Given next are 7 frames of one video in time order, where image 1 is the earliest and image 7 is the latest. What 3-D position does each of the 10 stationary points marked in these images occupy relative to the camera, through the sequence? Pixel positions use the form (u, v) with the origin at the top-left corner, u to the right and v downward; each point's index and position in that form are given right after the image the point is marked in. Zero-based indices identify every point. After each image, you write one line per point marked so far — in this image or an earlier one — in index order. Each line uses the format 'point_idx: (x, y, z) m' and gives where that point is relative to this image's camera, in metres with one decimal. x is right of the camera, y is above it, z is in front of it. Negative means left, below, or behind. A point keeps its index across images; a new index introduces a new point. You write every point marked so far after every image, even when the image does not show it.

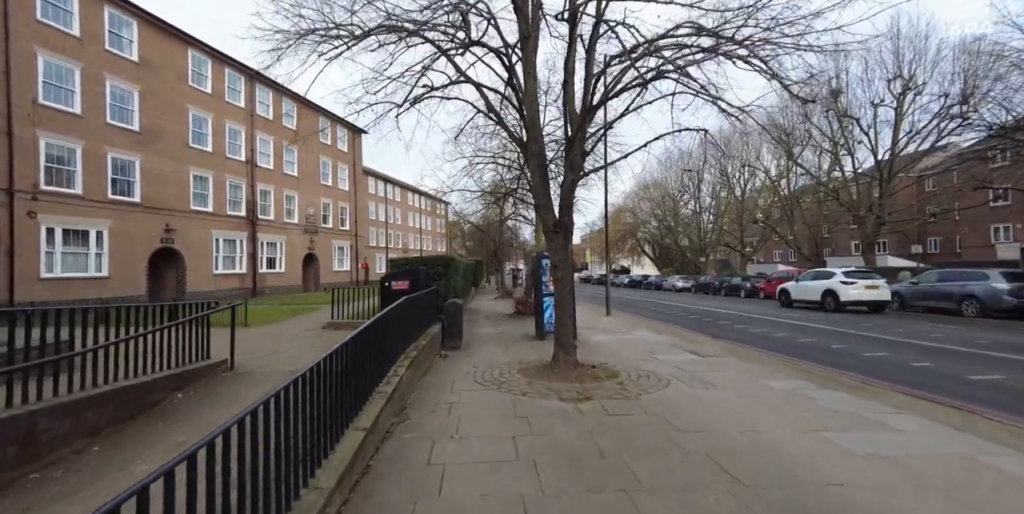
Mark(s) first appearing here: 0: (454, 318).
0: (-1.4, -1.6, +10.5) m
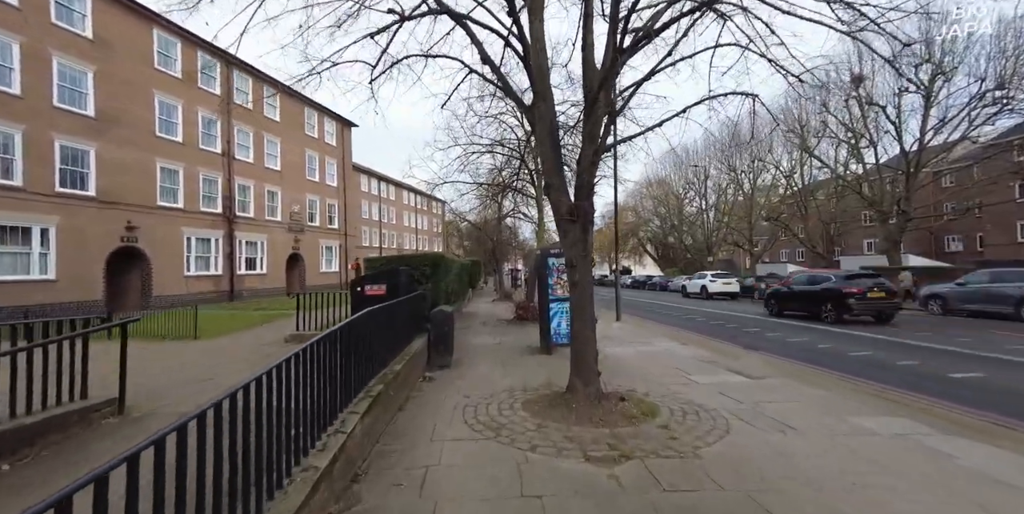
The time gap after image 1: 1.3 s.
0: (-1.4, -1.6, +8.7) m
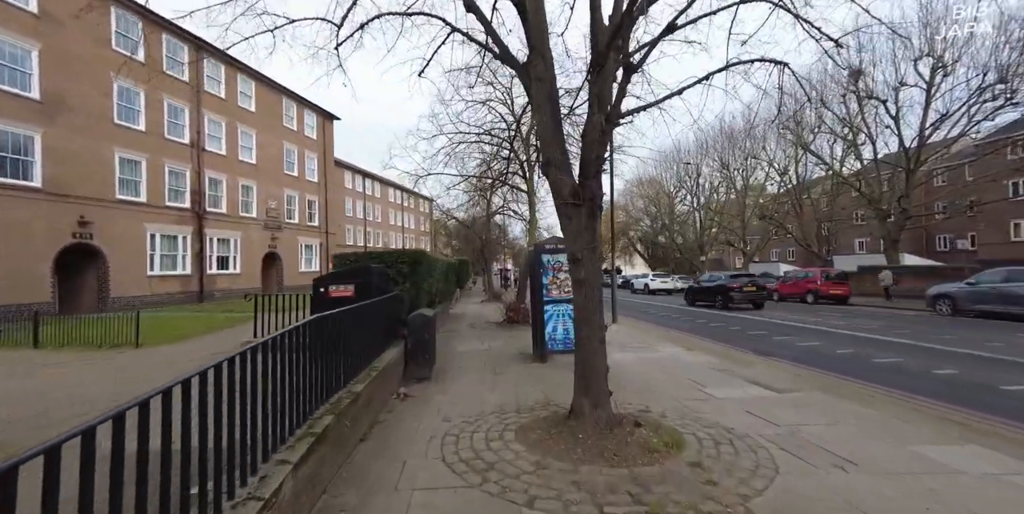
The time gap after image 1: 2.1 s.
0: (-1.6, -1.5, +7.5) m
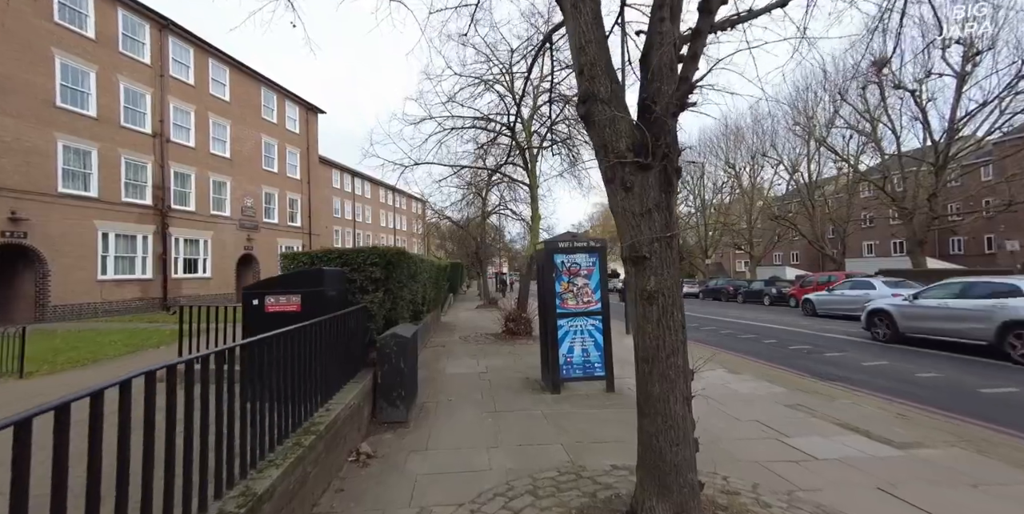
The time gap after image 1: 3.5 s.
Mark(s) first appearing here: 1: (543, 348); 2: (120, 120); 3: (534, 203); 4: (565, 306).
0: (-1.5, -1.5, +5.5) m
1: (+0.6, -1.6, +7.4) m
2: (-16.2, +5.7, +17.3) m
3: (+0.7, +1.8, +13.9) m
4: (+0.9, -0.8, +7.0) m
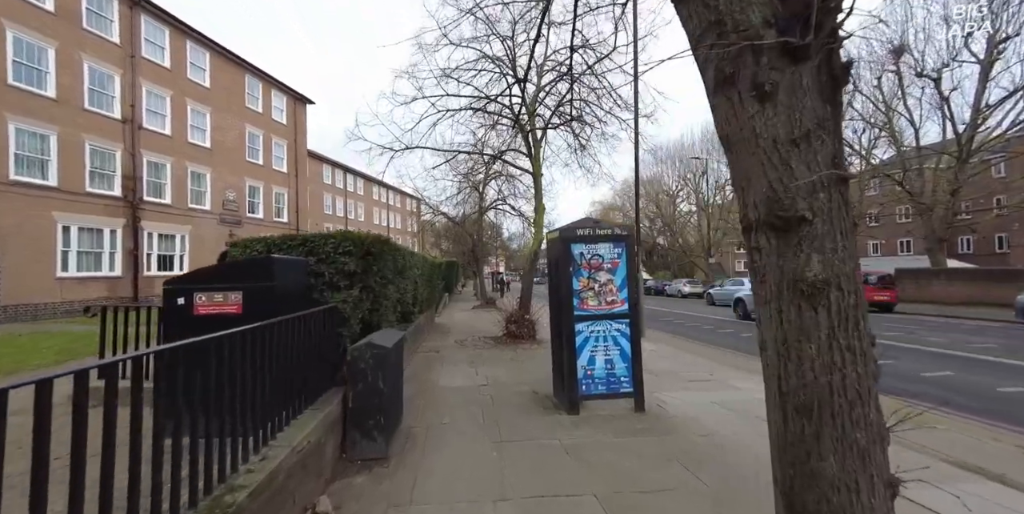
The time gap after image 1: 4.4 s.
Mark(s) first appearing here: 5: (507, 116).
0: (-1.4, -1.4, +4.2) m
1: (+0.7, -1.5, +6.1) m
2: (-16.2, +5.8, +15.8) m
3: (+0.8, +1.9, +12.6) m
4: (+1.0, -0.7, +5.8) m
5: (-0.2, +4.2, +12.4) m
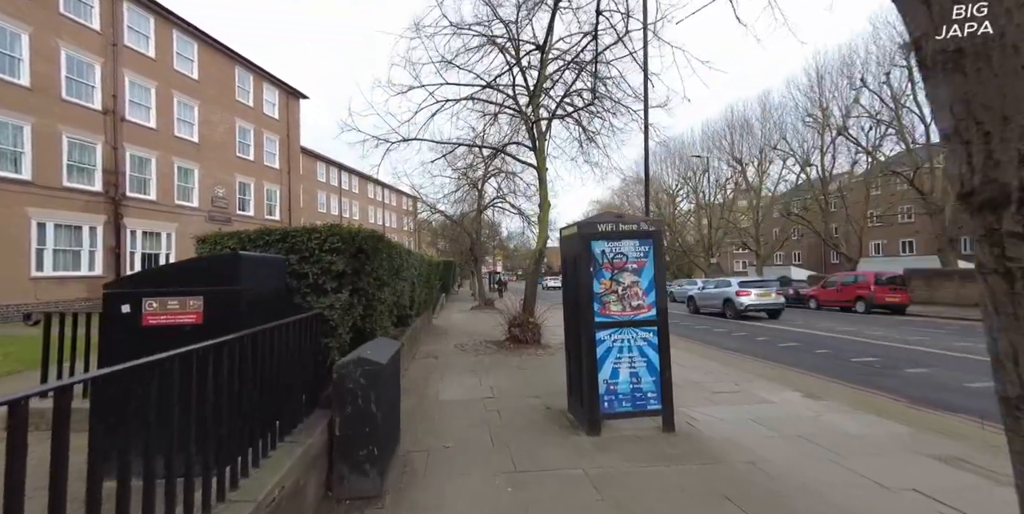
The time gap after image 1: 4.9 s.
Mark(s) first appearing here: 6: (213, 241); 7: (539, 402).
0: (-1.2, -1.4, +3.5) m
1: (+0.8, -1.5, +5.4) m
2: (-16.1, +5.9, +15.0) m
3: (+0.9, +2.0, +11.9) m
4: (+1.2, -0.7, +5.1) m
5: (-0.1, +4.2, +11.7) m
6: (-3.2, +0.2, +4.5) m
7: (+0.4, -2.2, +6.3) m
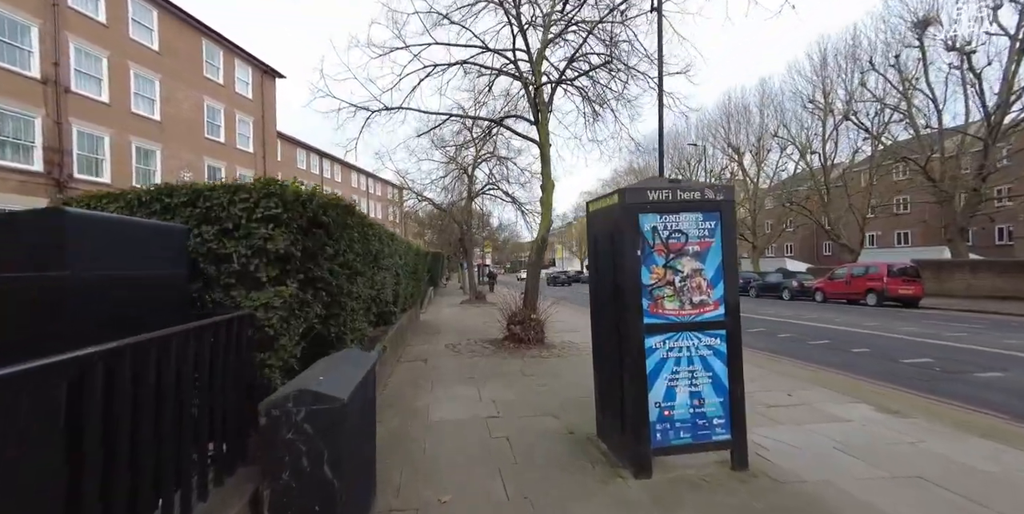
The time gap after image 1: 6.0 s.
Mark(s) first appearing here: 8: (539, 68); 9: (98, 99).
0: (-1.0, -1.2, +2.1) m
1: (+1.0, -1.3, +4.1) m
2: (-16.2, +6.2, +13.0) m
3: (+0.8, +2.3, +10.5) m
4: (+1.3, -0.5, +3.7) m
5: (-0.1, +4.5, +10.3) m
6: (-3.0, +0.3, +3.0) m
7: (+0.6, -1.9, +5.0) m
8: (+0.7, +4.6, +10.2) m
9: (-16.1, +6.1, +16.1) m
